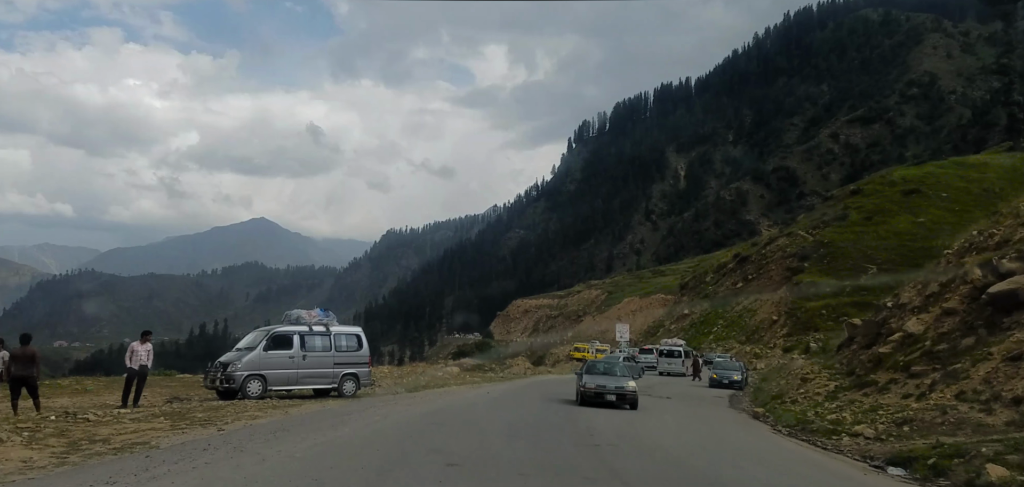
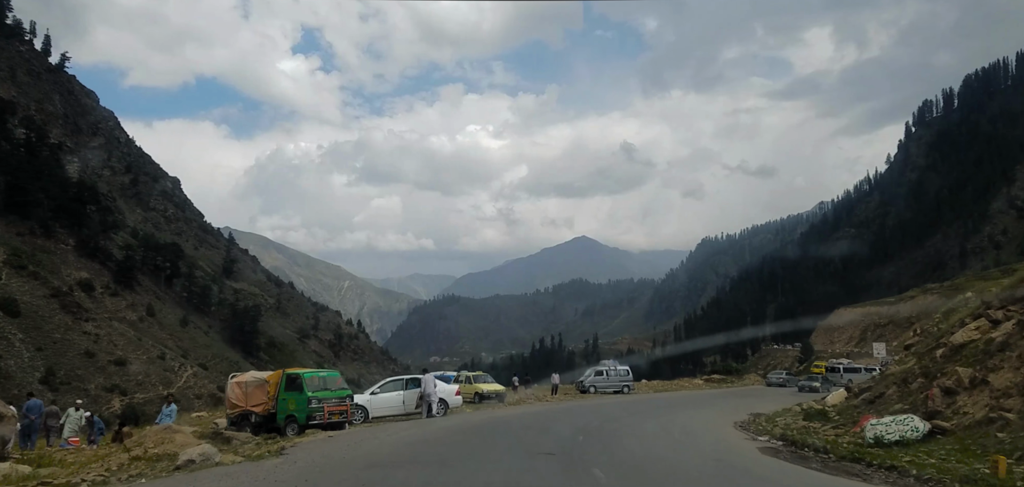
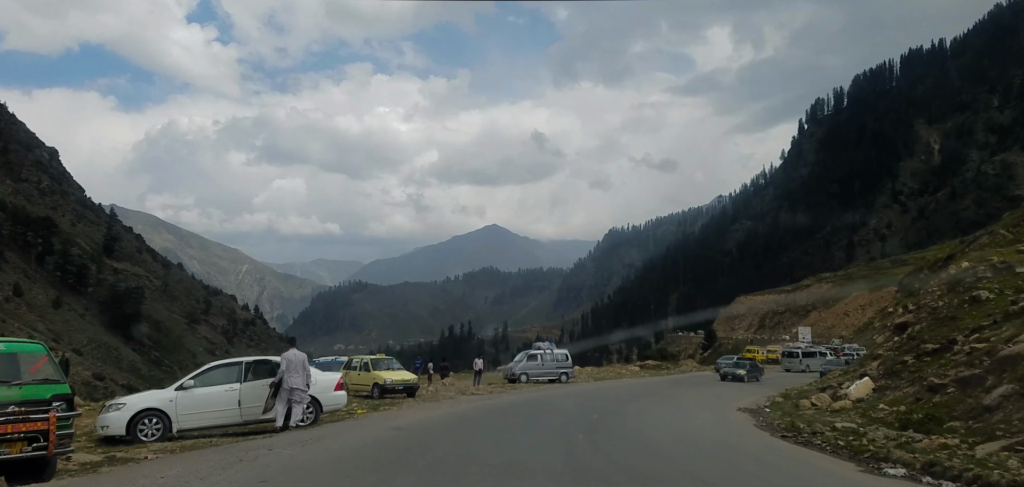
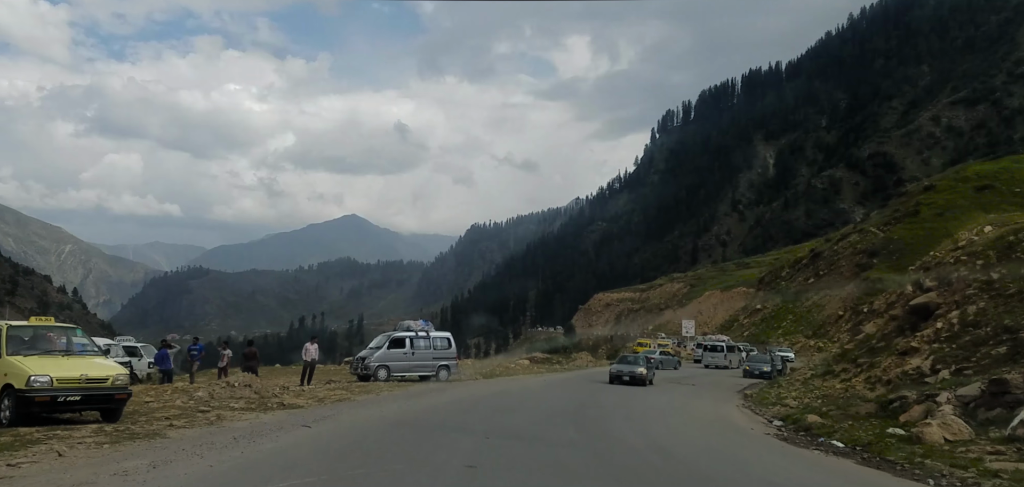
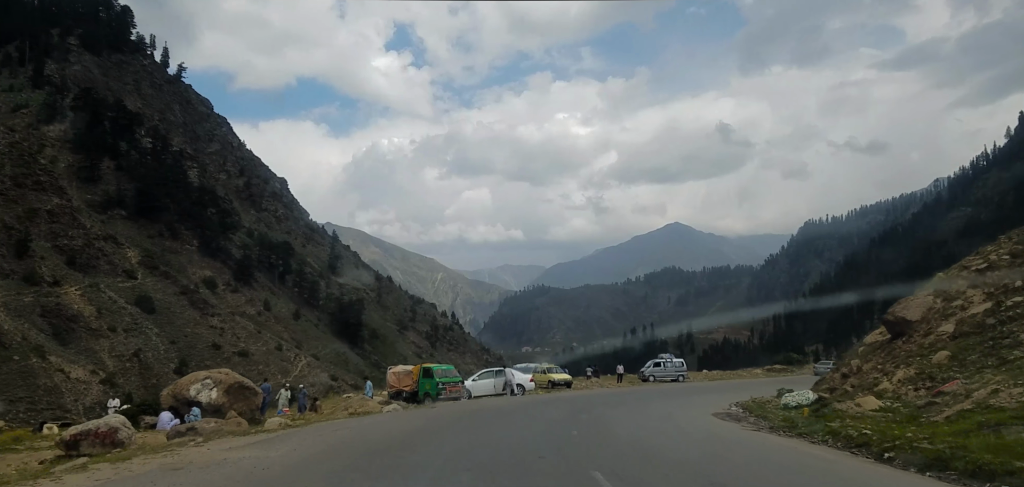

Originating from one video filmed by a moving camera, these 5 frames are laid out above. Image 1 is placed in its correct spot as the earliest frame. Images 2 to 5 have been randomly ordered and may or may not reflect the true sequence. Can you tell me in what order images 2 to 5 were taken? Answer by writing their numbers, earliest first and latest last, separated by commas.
4, 3, 2, 5
